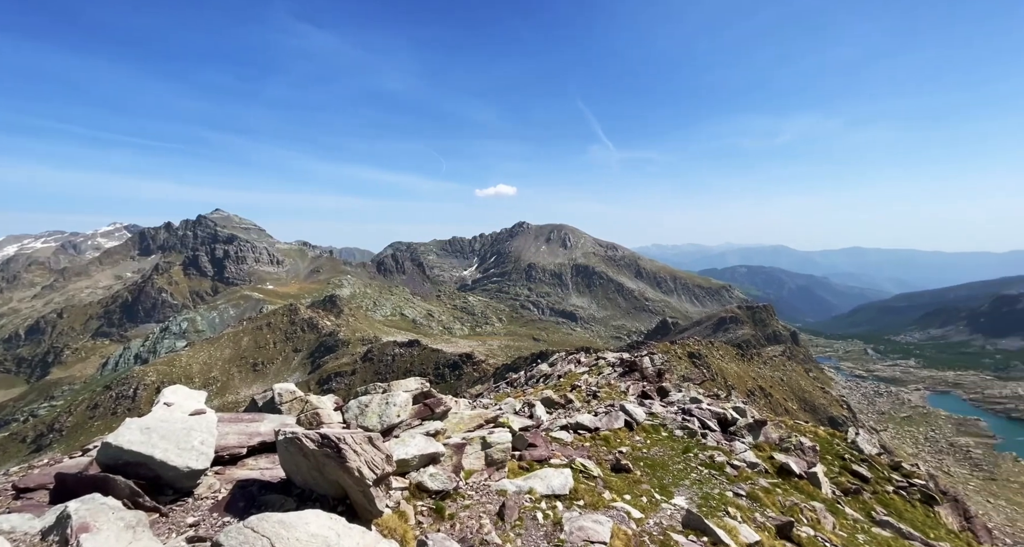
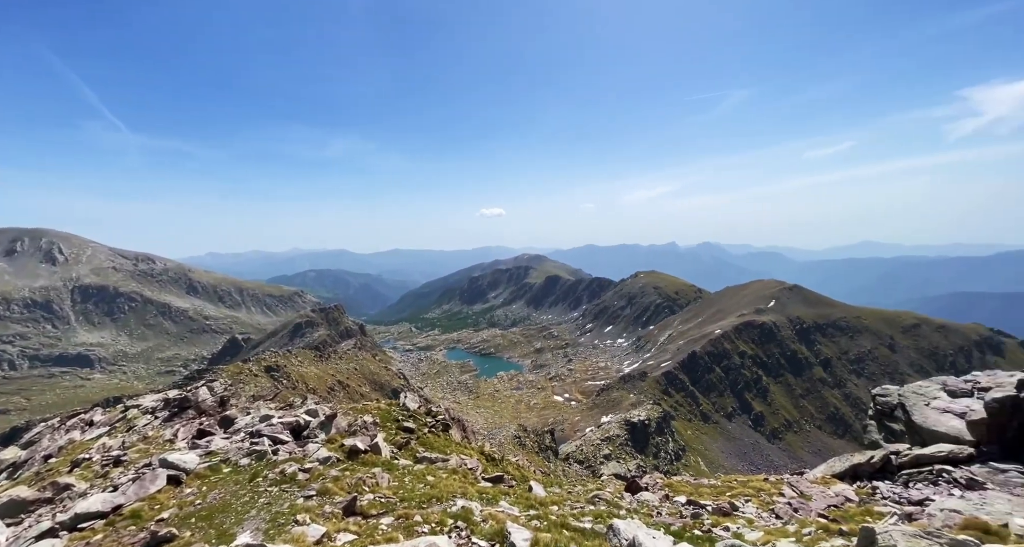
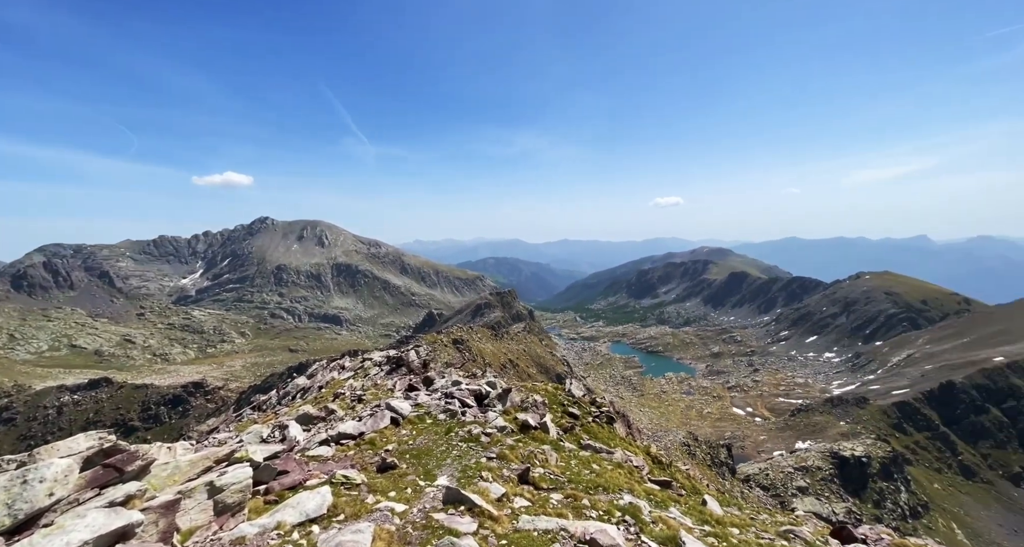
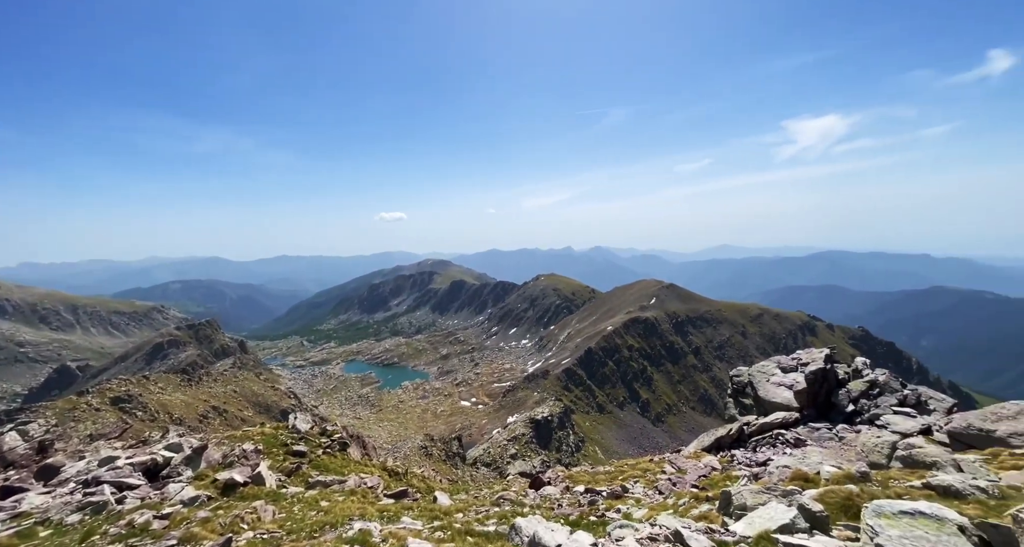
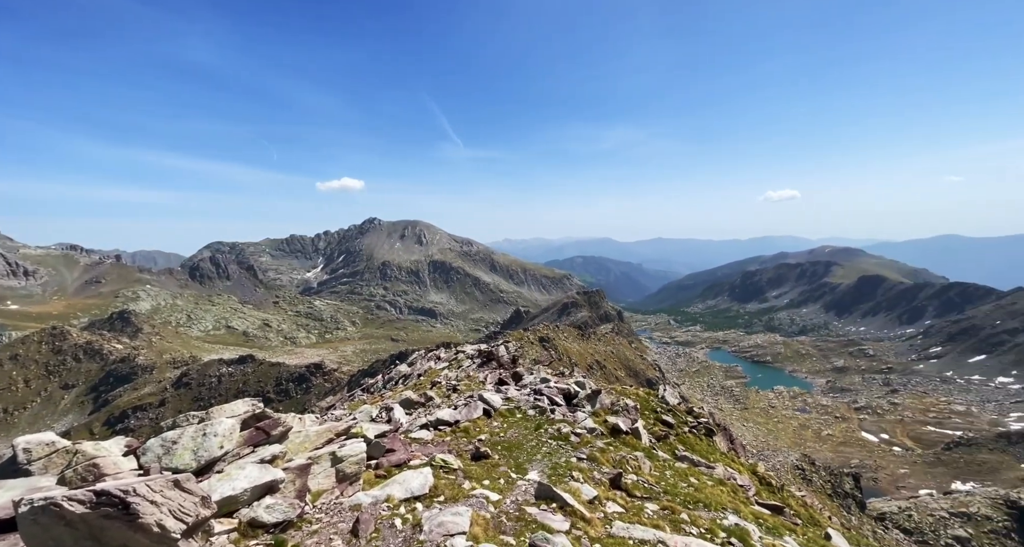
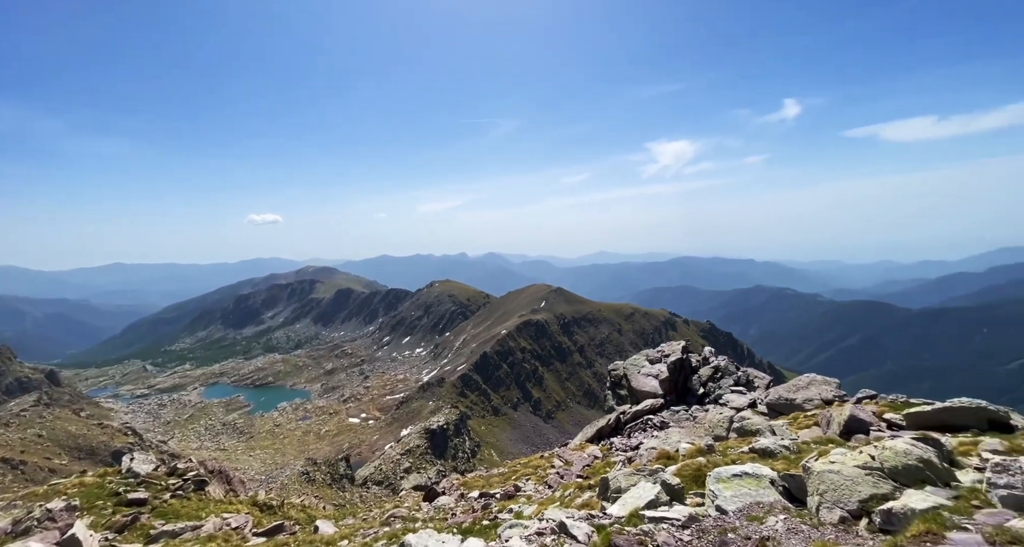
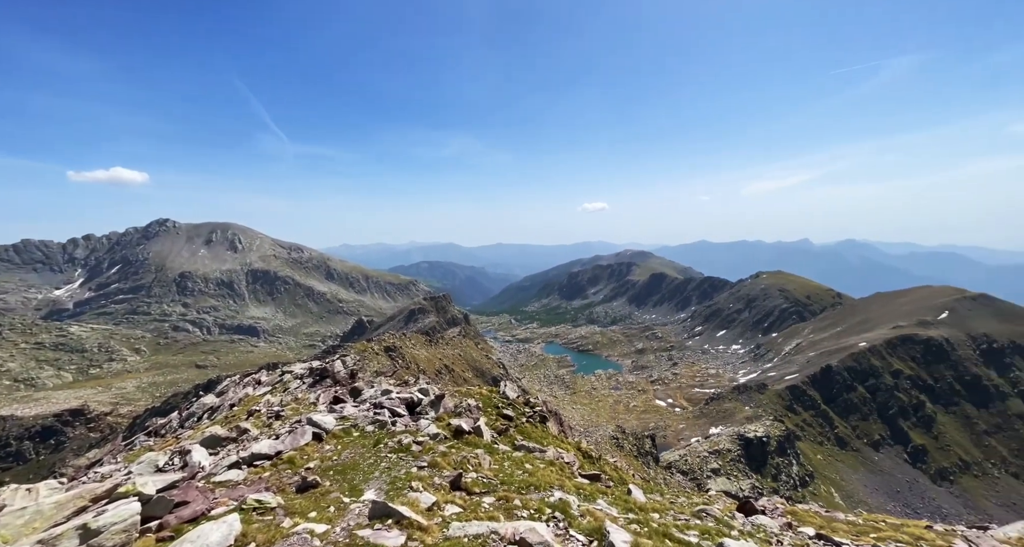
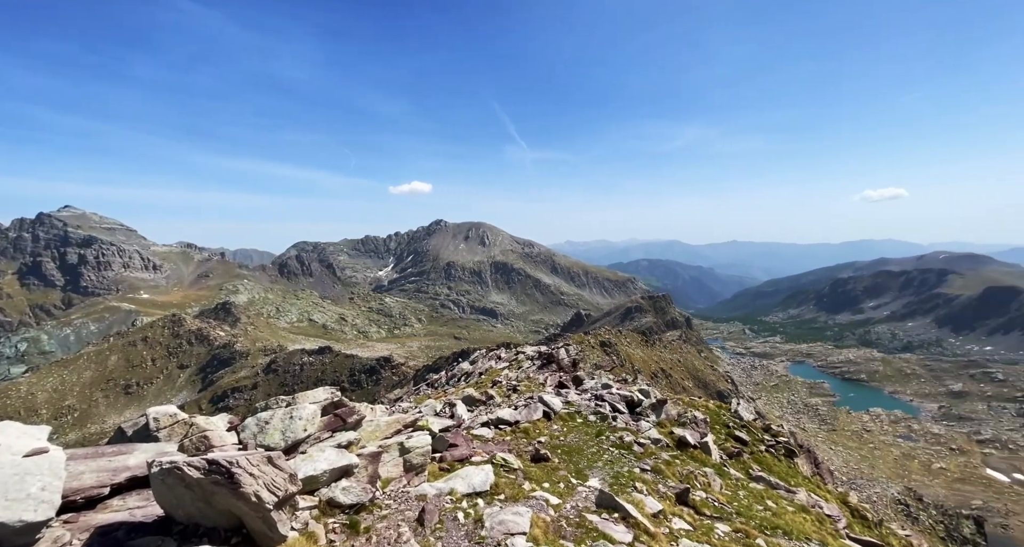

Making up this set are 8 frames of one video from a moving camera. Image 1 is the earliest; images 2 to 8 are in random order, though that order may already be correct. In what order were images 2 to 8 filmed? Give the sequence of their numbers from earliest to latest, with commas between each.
8, 5, 3, 7, 2, 4, 6
